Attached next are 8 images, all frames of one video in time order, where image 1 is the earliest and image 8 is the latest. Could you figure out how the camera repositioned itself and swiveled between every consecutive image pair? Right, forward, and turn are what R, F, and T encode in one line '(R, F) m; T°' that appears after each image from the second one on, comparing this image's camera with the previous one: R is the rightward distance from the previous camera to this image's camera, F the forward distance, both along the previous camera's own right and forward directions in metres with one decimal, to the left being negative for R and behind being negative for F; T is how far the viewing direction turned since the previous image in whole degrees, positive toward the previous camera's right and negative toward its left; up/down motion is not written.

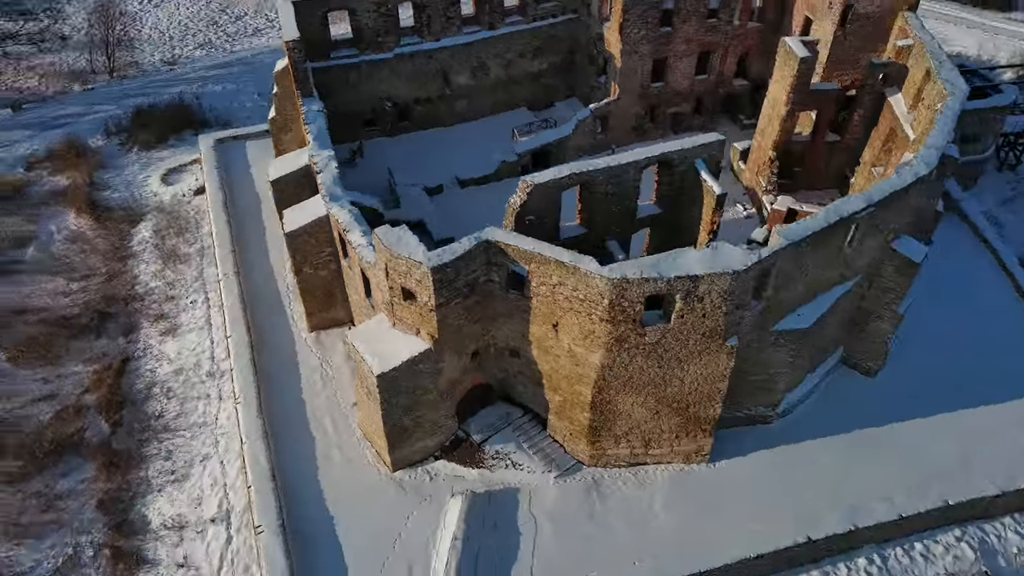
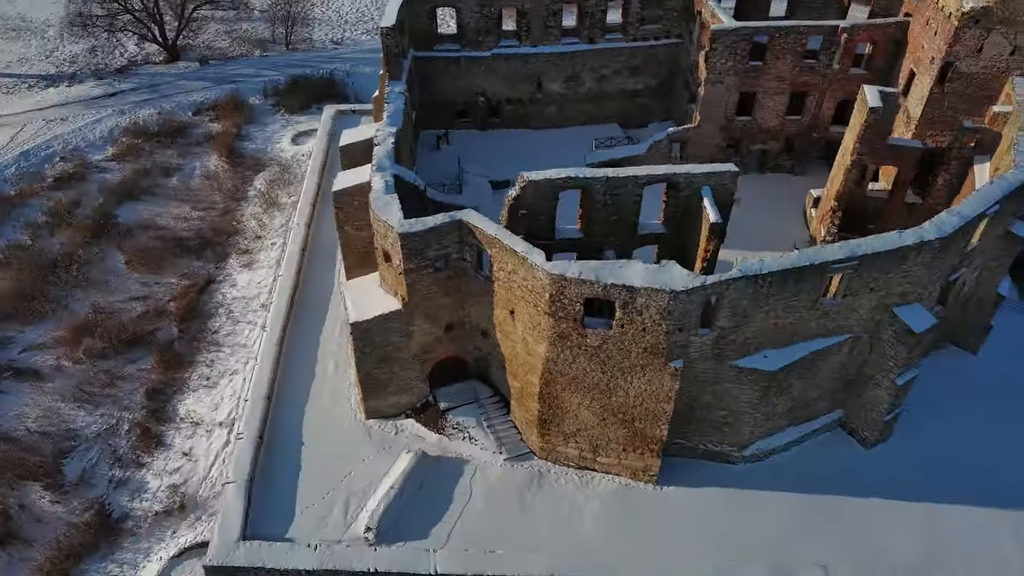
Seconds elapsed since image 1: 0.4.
(+2.6, -0.3) m; -13°
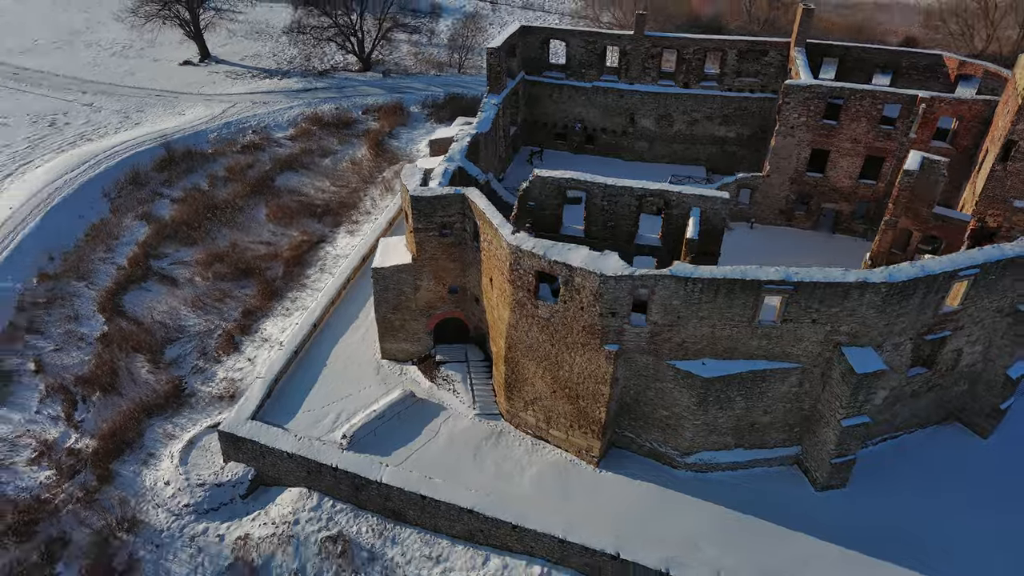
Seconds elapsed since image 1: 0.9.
(+3.1, -1.1) m; -15°
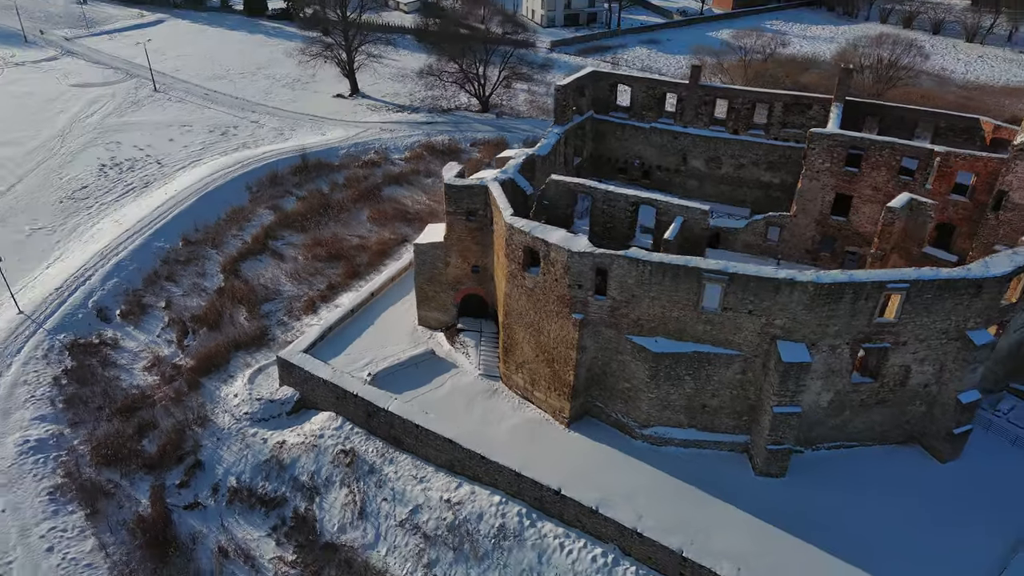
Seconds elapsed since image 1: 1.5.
(+2.5, -1.9) m; -11°
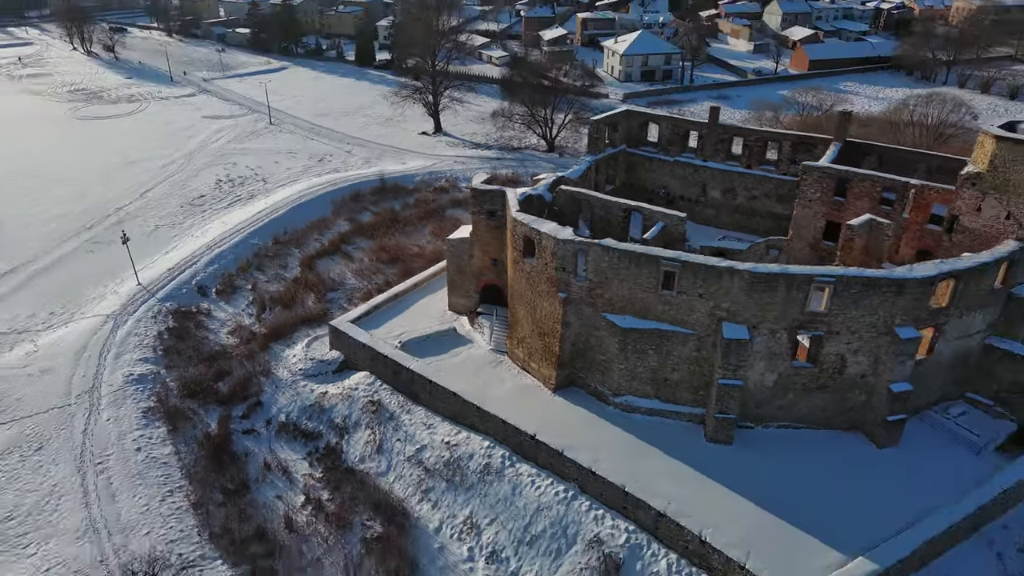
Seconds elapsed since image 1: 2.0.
(+2.0, -2.5) m; -8°
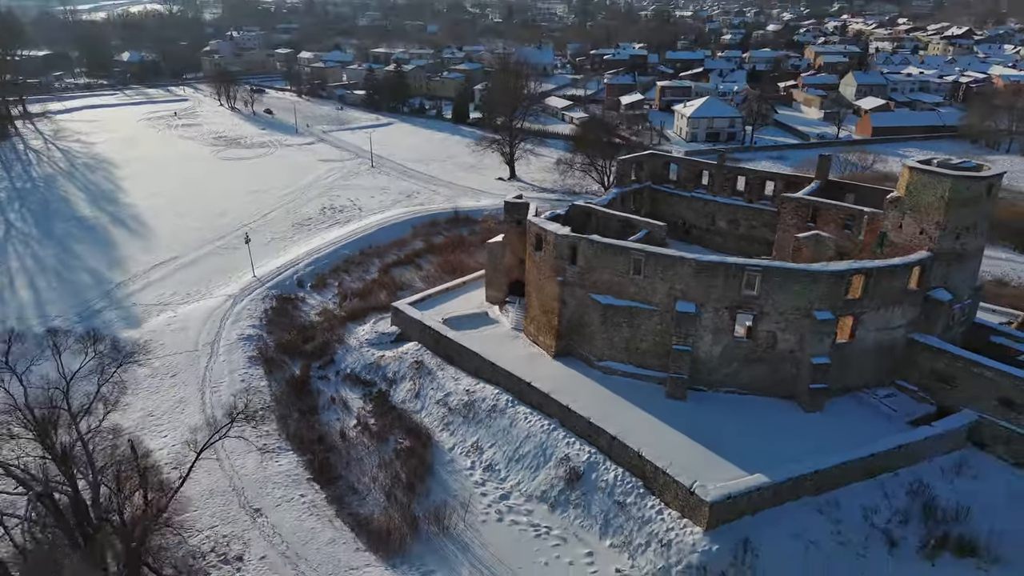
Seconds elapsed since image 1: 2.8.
(+2.3, -4.2) m; -8°
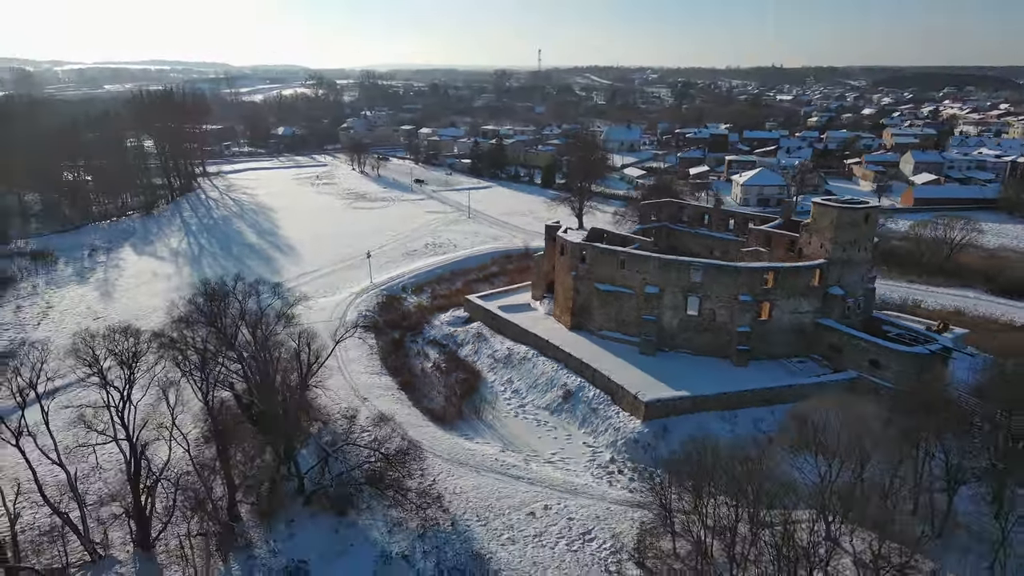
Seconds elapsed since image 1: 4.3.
(+2.9, -8.6) m; -8°
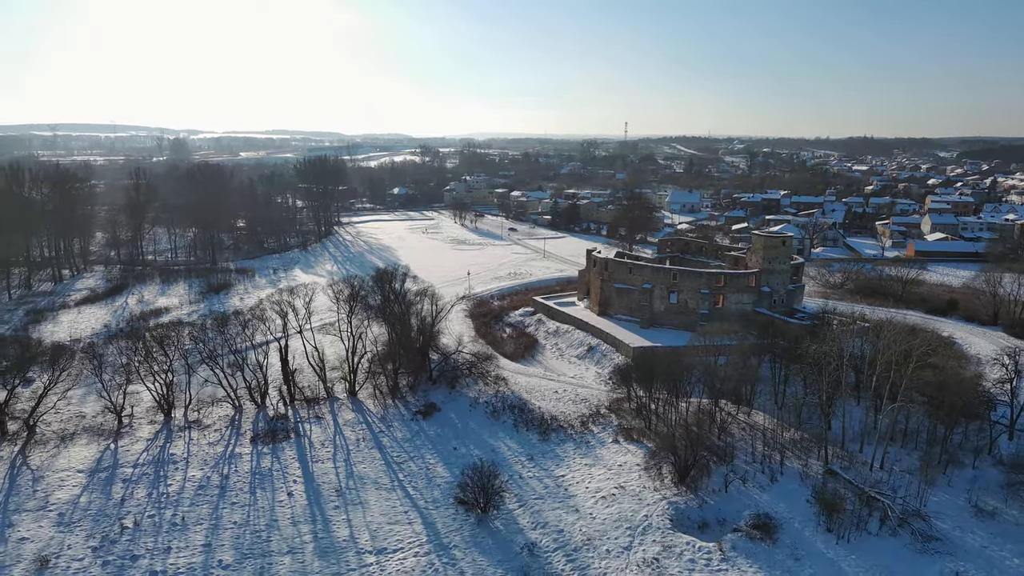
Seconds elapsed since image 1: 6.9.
(+2.4, -15.1) m; -7°
